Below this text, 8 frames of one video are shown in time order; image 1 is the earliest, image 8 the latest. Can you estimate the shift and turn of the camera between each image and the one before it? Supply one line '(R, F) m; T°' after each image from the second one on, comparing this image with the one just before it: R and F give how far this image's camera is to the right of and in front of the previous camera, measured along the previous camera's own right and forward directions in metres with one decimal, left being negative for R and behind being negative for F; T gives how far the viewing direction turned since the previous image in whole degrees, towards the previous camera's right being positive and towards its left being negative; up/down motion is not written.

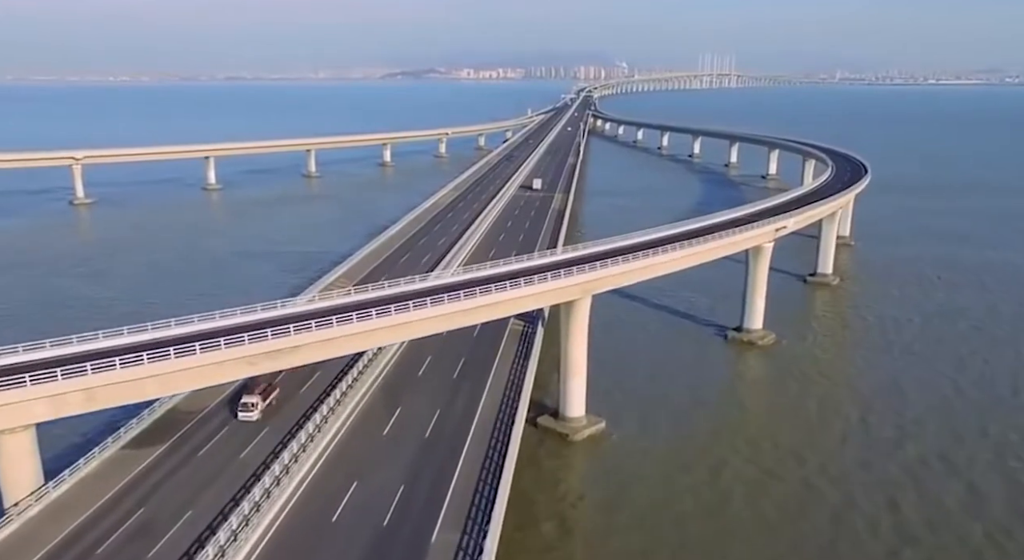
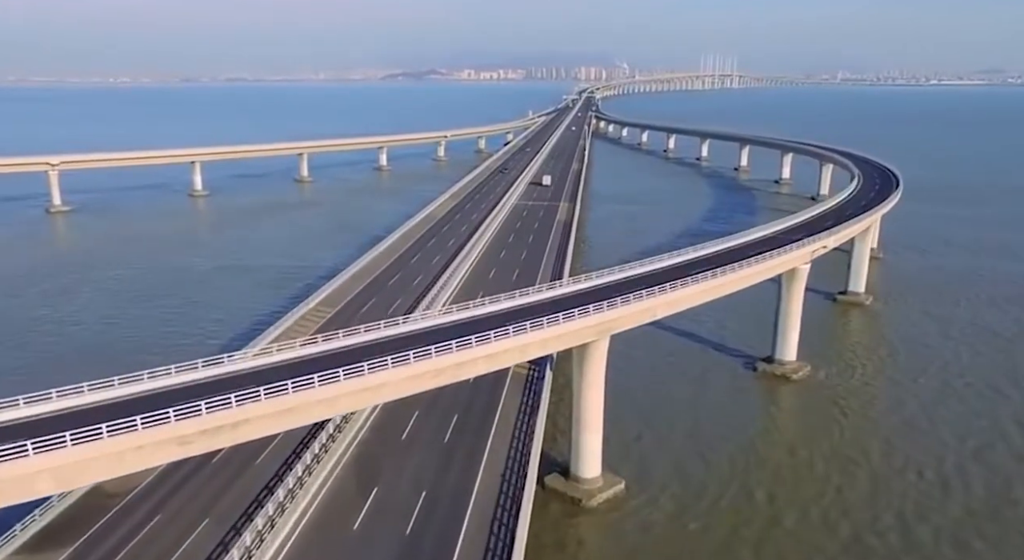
(-0.1, +5.2) m; 0°
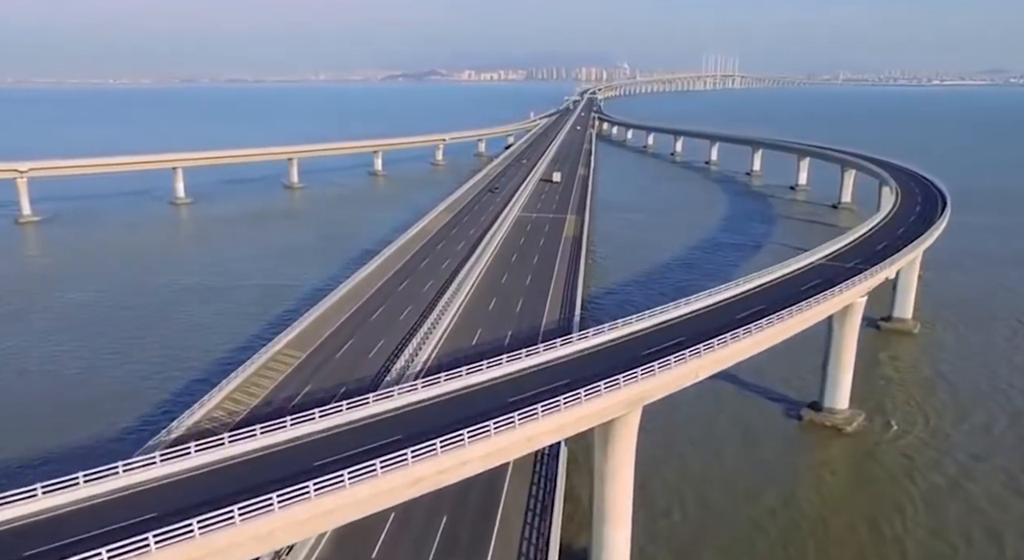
(-0.1, +6.0) m; 0°
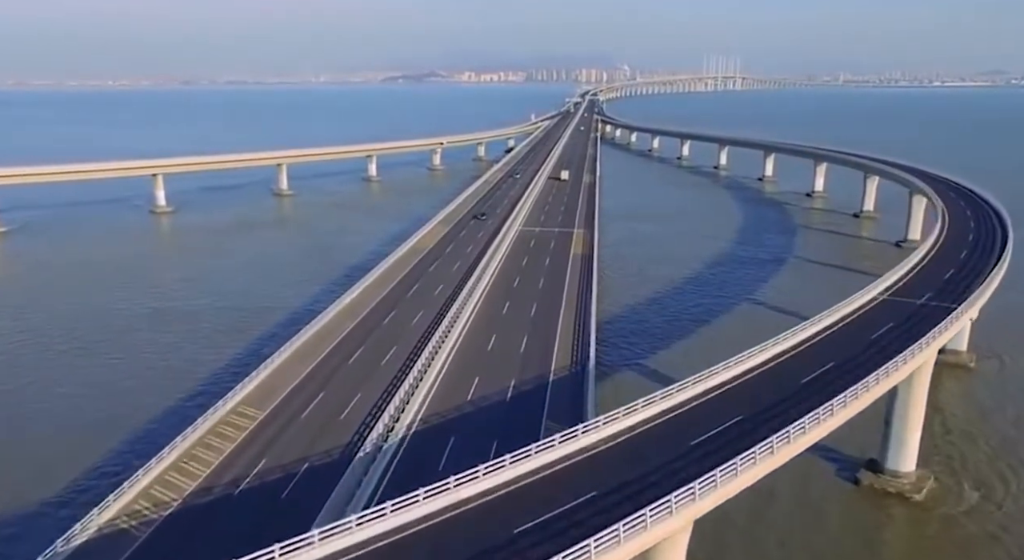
(-0.1, +5.6) m; 0°
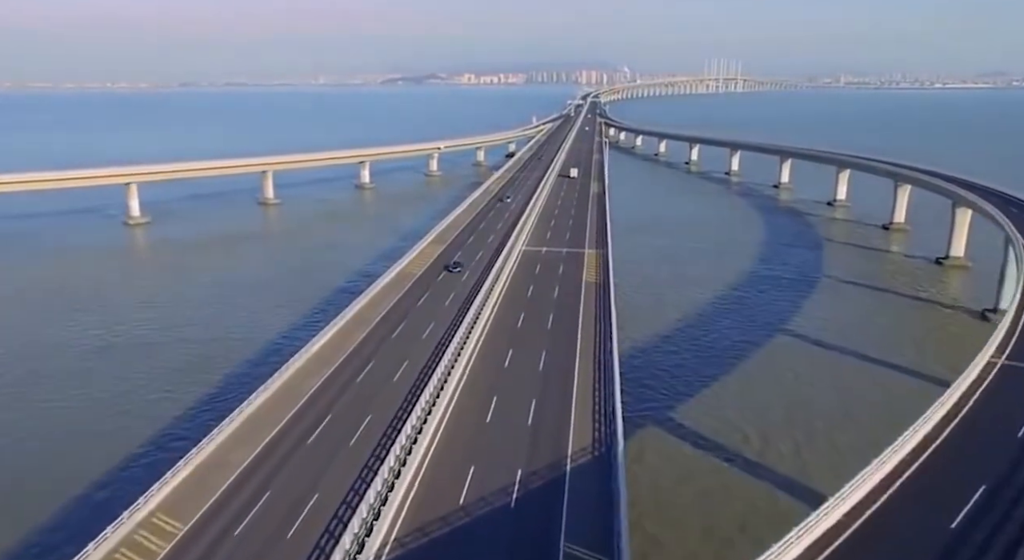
(-0.2, +6.6) m; 0°
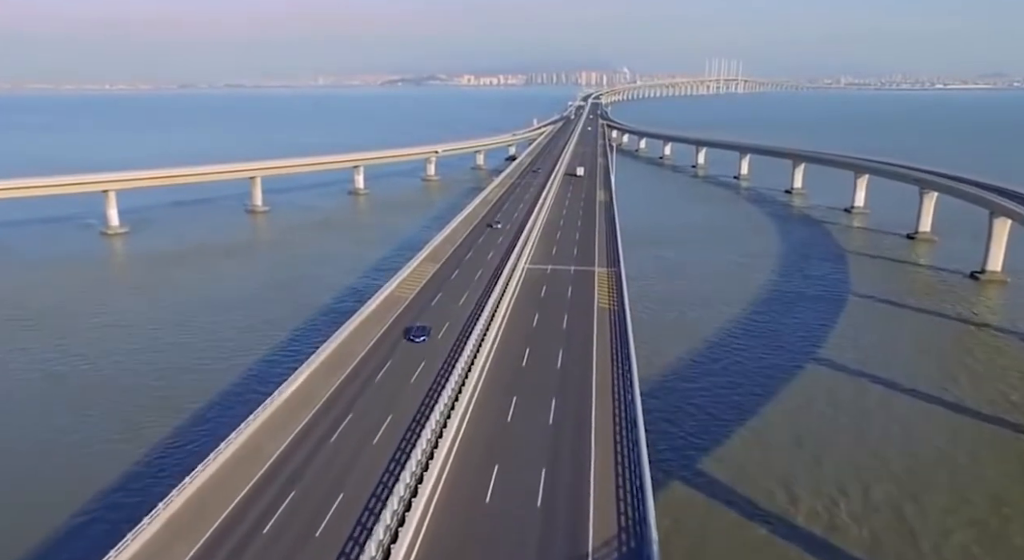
(-0.2, +4.8) m; 0°
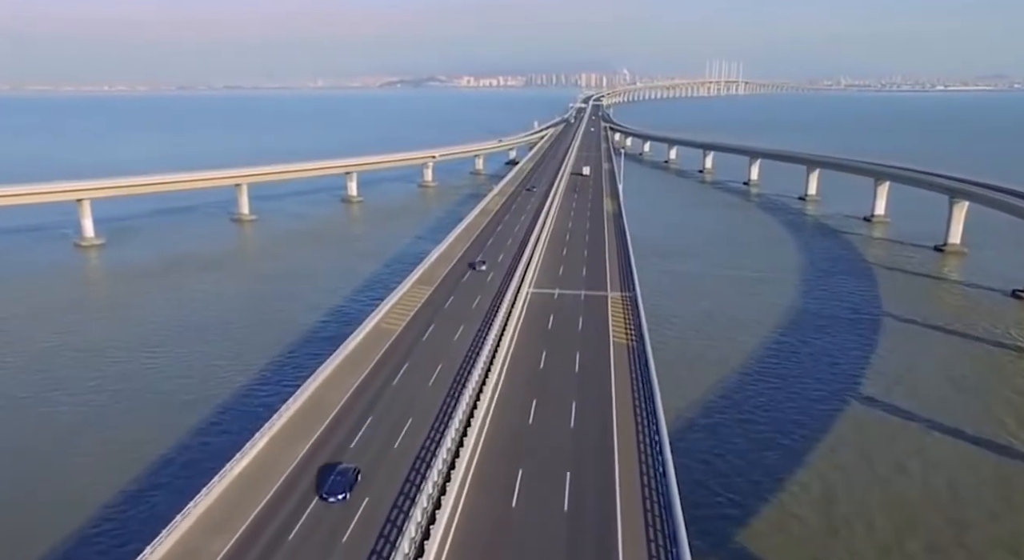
(-0.2, +5.0) m; 0°
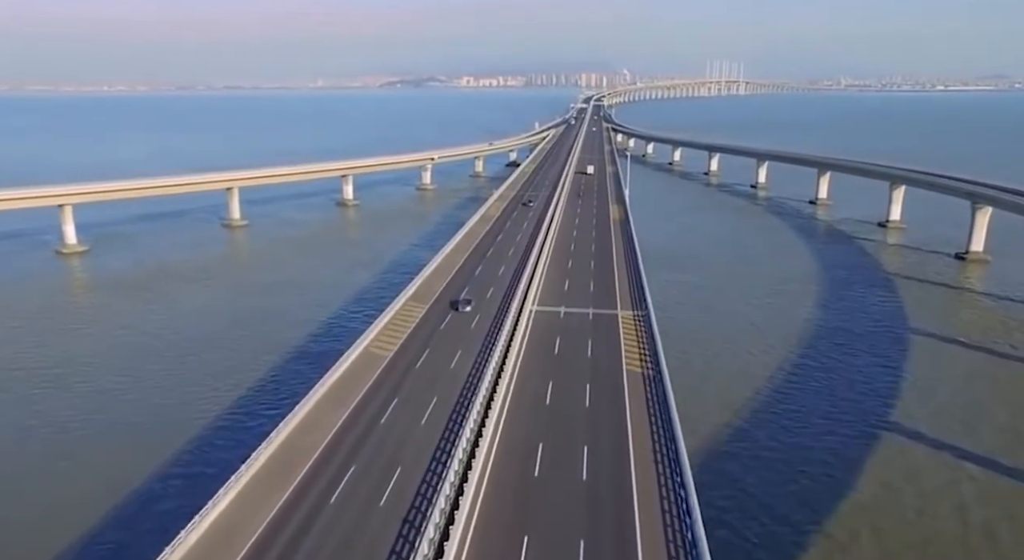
(-0.1, +3.2) m; 0°
